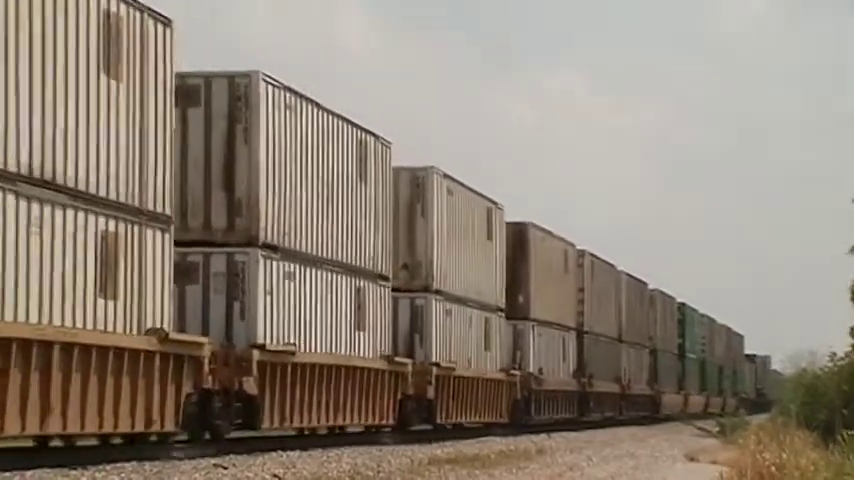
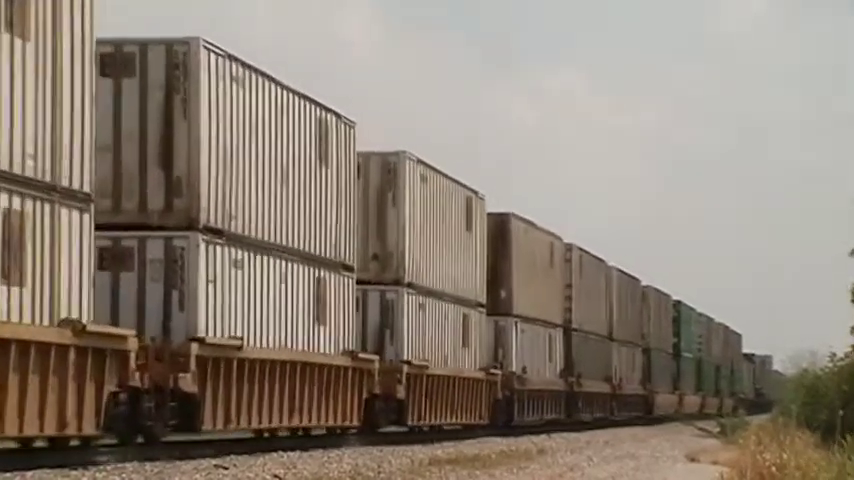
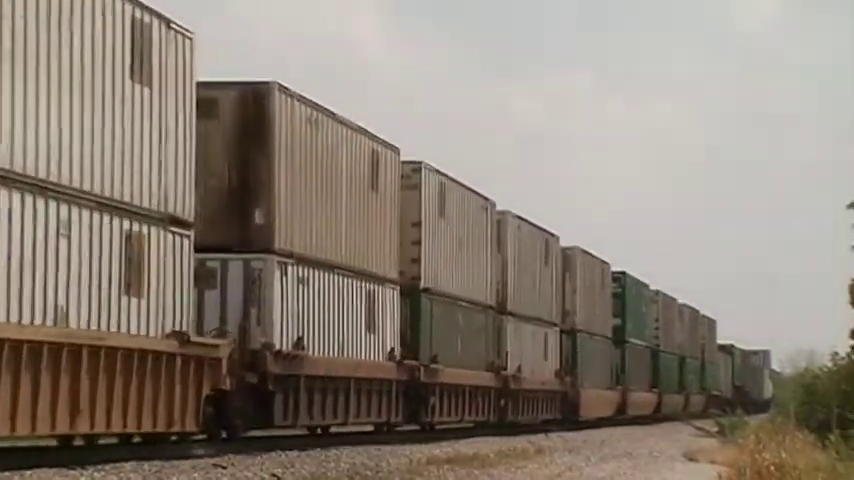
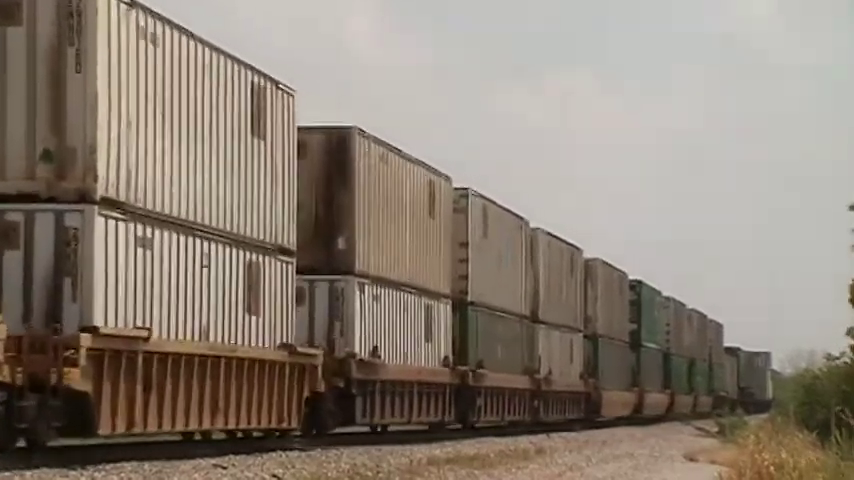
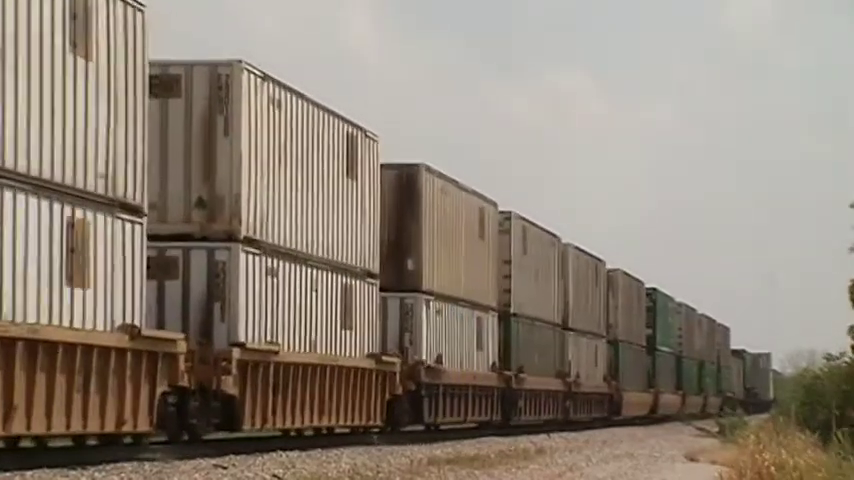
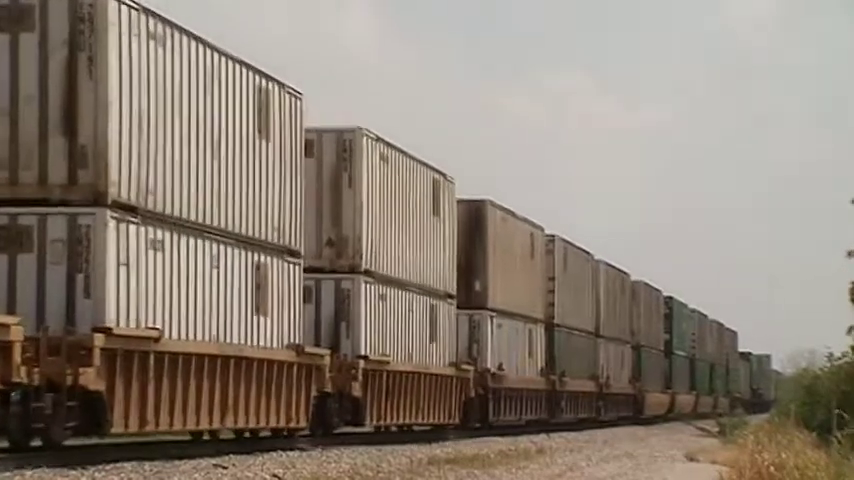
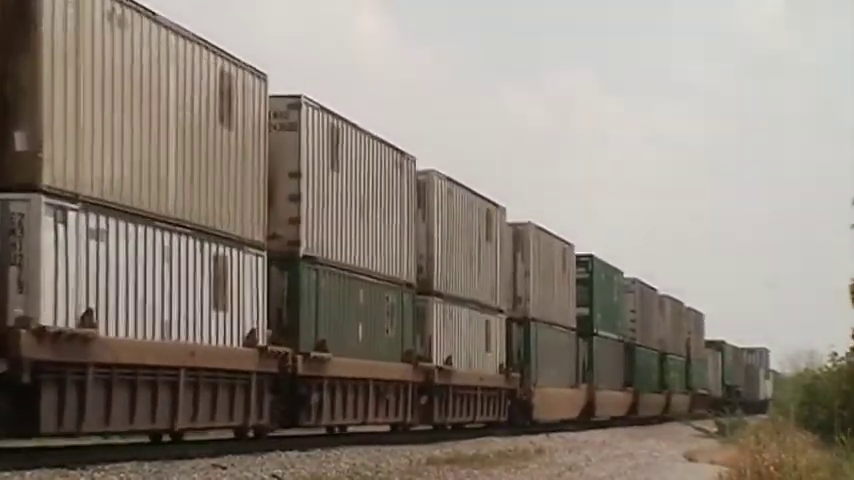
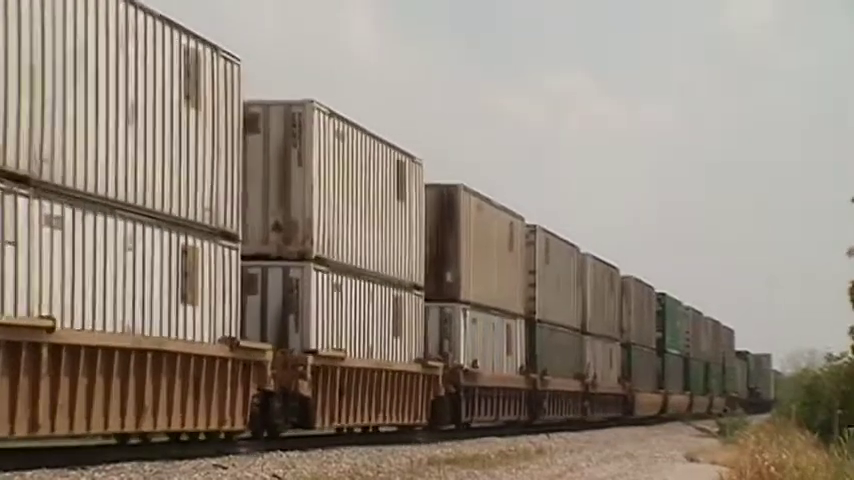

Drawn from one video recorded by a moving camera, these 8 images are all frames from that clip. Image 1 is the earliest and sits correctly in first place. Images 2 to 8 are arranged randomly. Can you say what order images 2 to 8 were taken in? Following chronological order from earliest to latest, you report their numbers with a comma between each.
2, 6, 8, 5, 4, 3, 7
